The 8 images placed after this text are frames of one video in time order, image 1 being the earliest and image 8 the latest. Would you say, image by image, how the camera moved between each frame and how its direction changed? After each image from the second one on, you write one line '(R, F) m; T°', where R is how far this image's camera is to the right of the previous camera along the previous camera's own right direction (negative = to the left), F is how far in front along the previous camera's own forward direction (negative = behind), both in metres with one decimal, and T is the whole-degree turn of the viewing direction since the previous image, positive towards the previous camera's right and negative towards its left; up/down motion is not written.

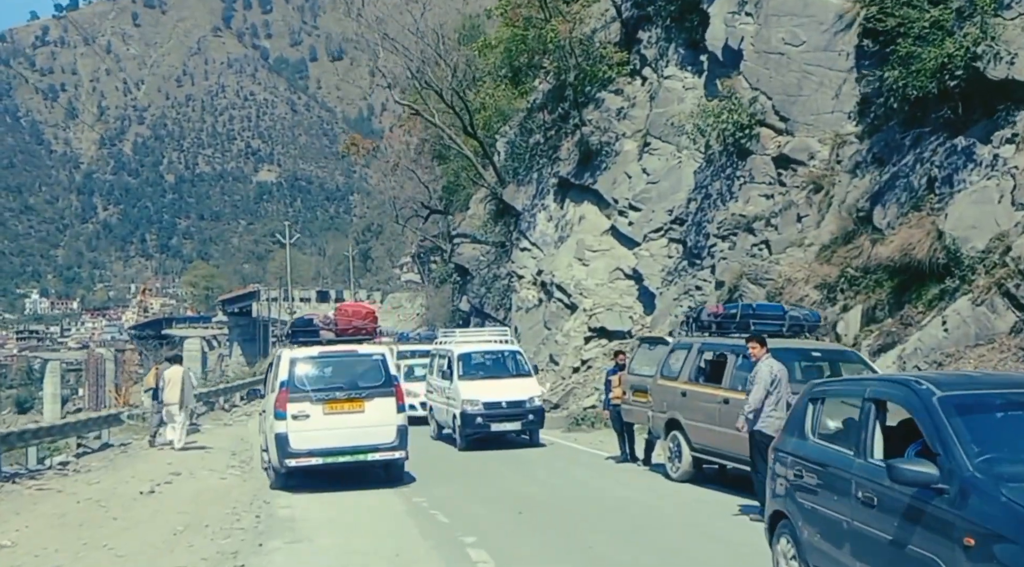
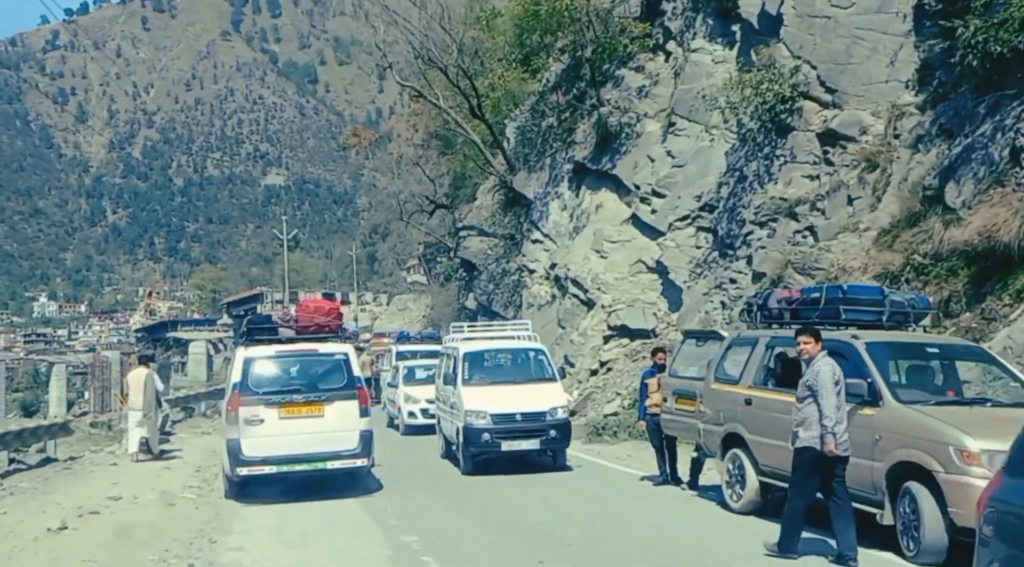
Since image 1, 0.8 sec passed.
(-0.1, +2.9) m; -1°
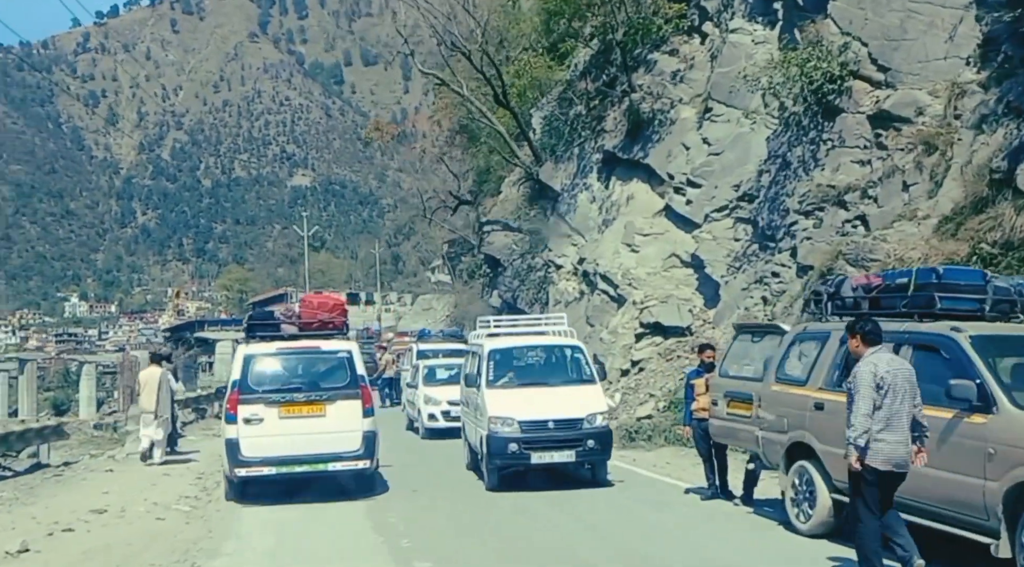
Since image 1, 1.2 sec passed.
(0.0, +1.5) m; -2°
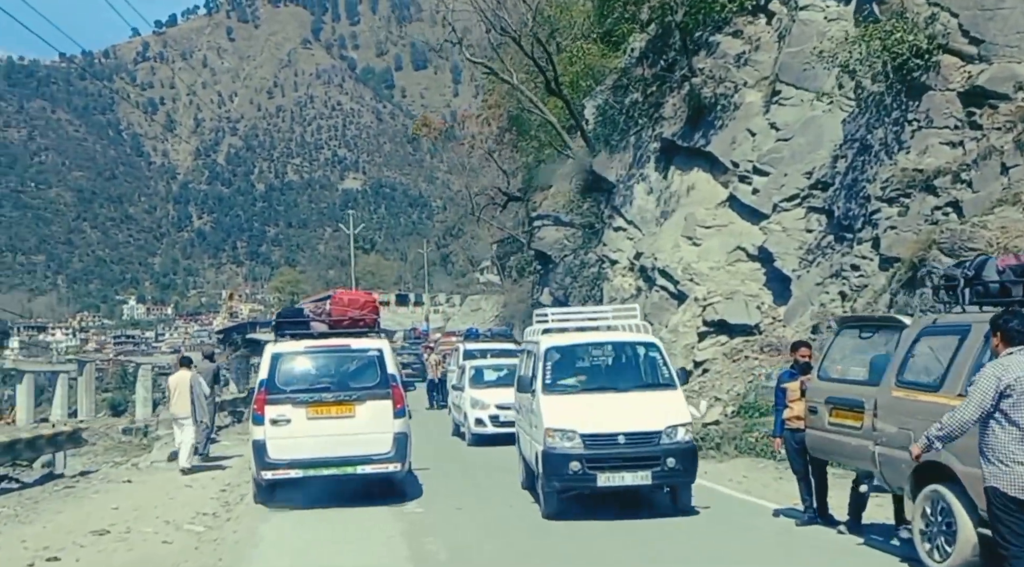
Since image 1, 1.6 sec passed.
(-0.1, +1.6) m; -3°
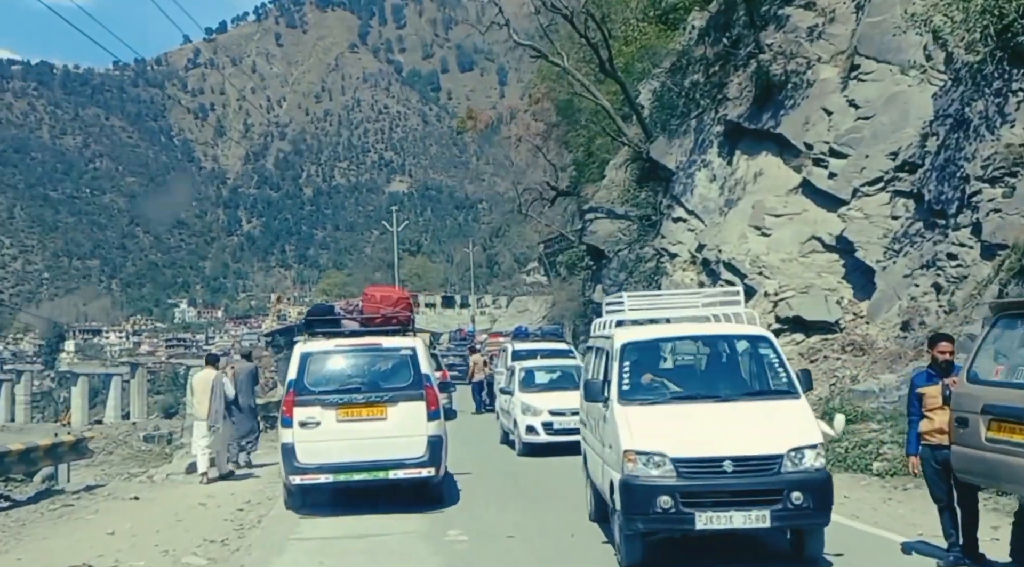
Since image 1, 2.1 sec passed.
(-0.2, +1.9) m; -3°
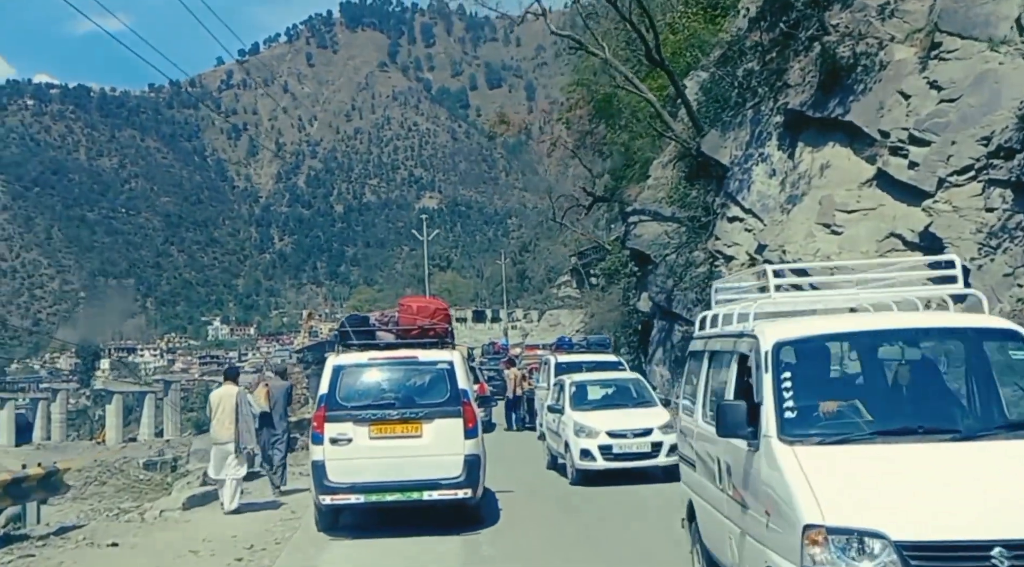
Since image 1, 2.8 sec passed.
(-0.3, +2.2) m; -2°
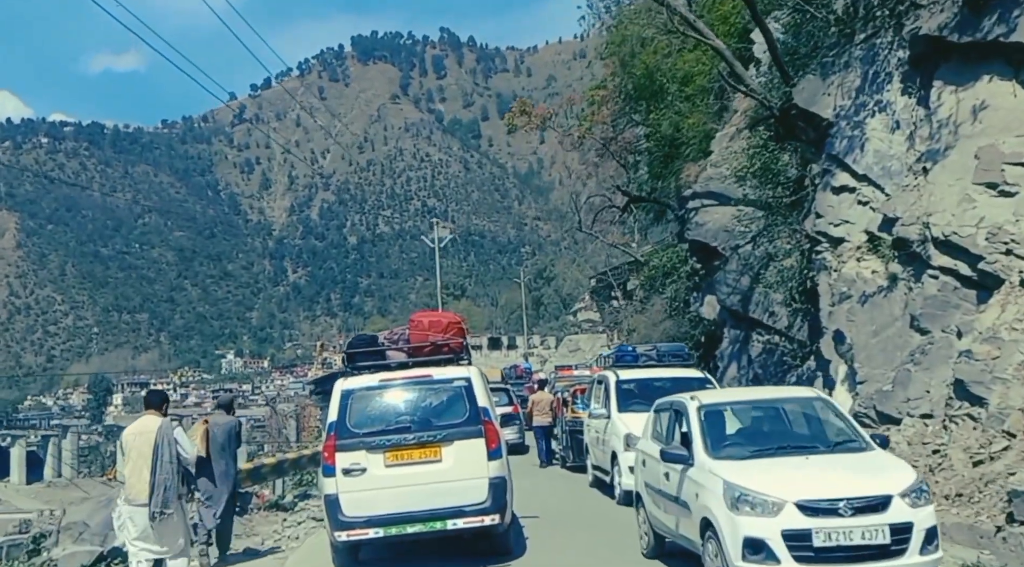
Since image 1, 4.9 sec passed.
(-0.5, +6.0) m; -1°
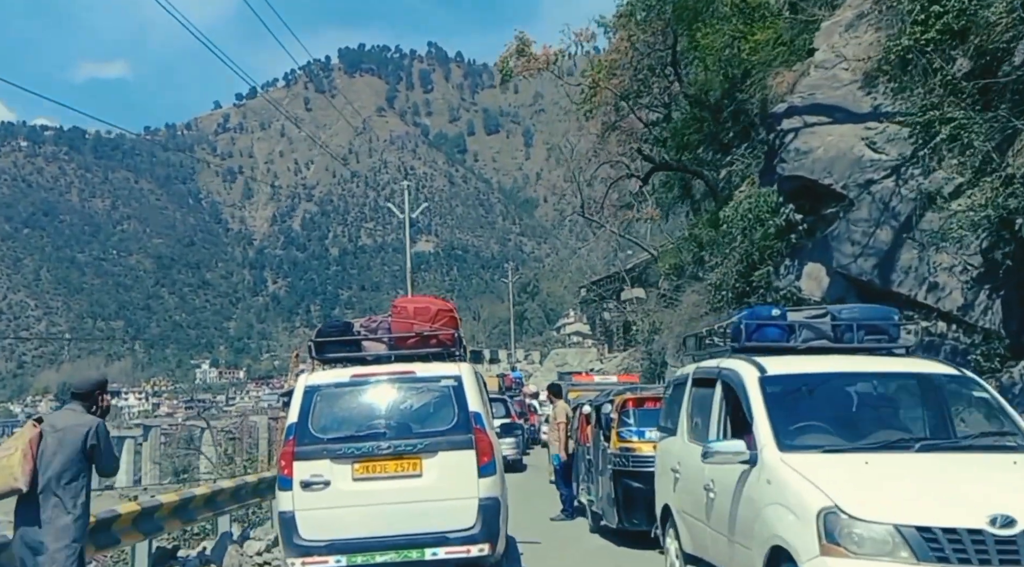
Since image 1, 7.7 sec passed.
(-0.3, +8.6) m; +1°
